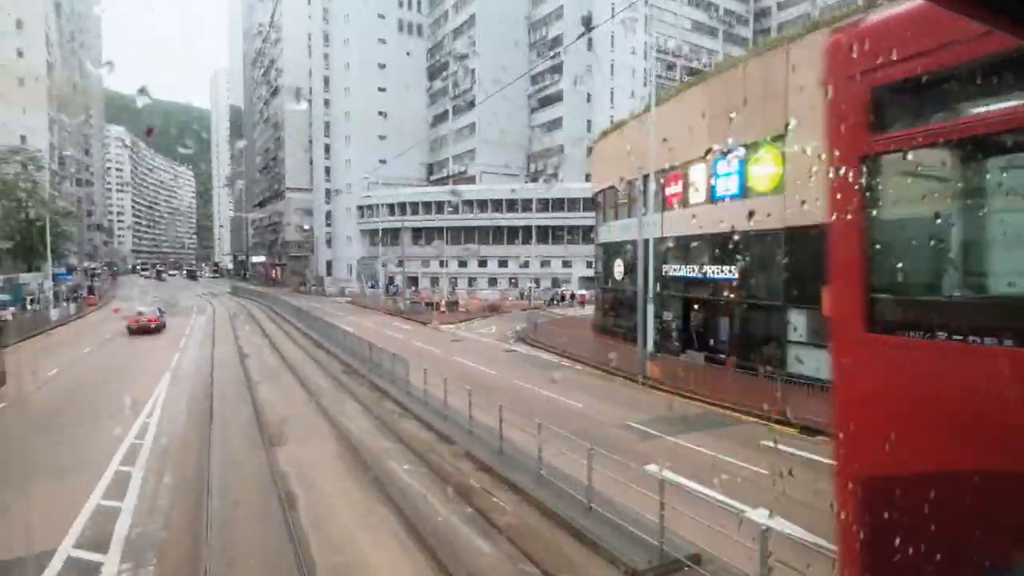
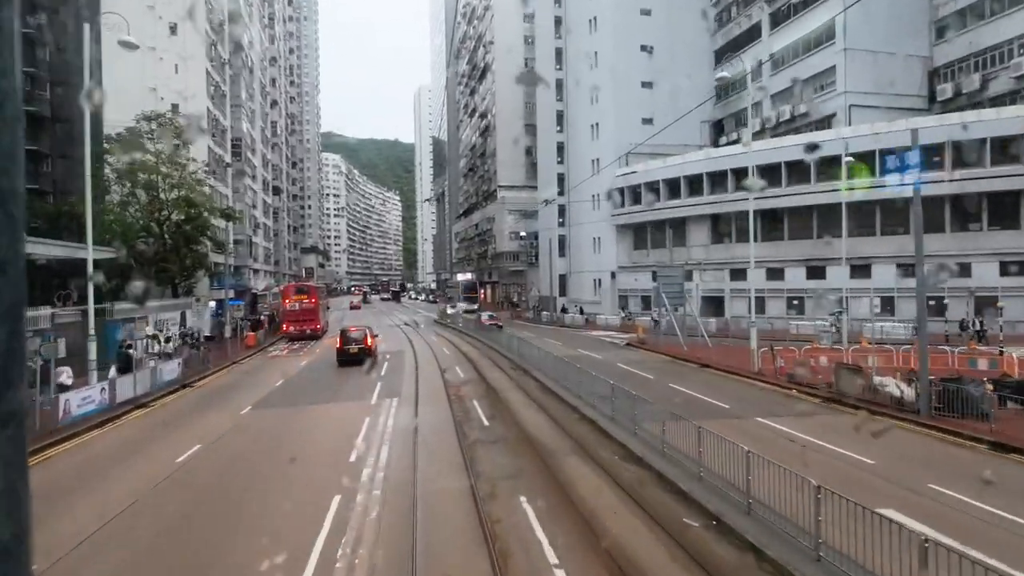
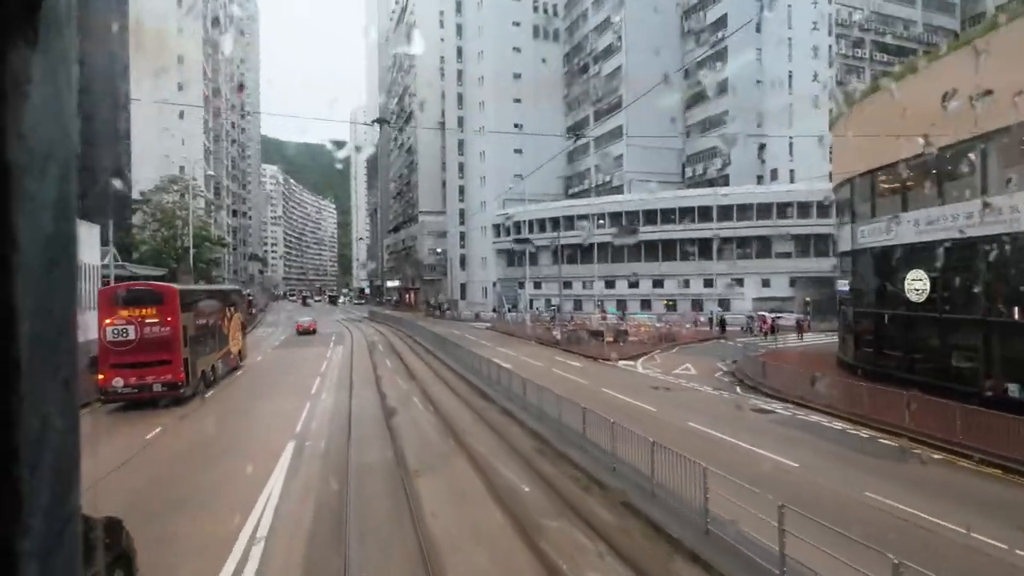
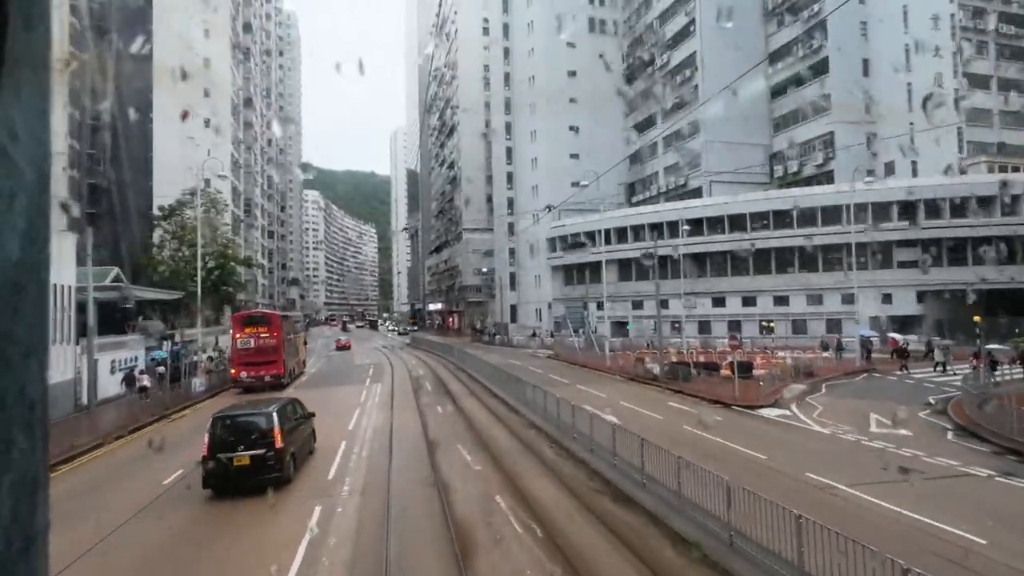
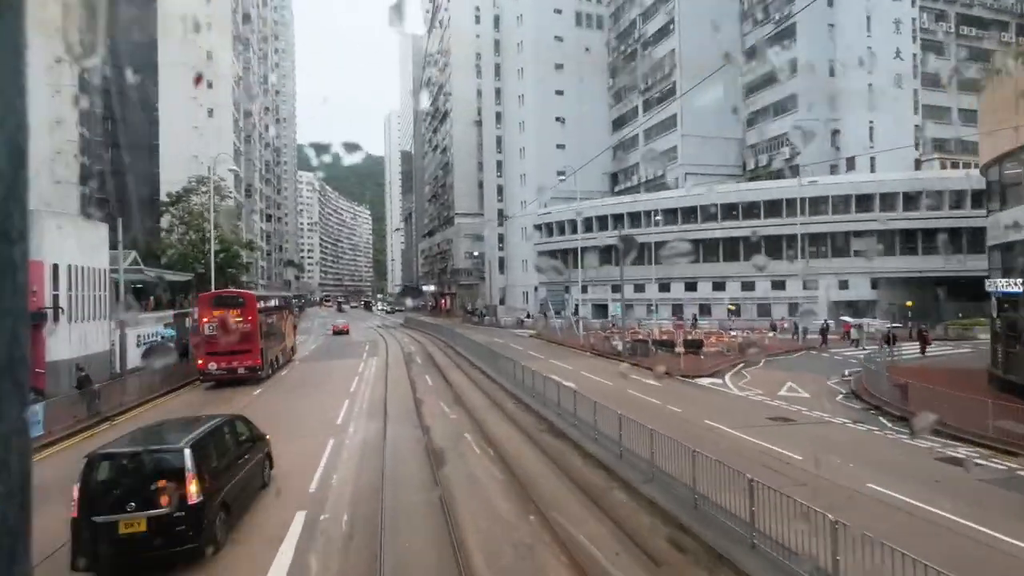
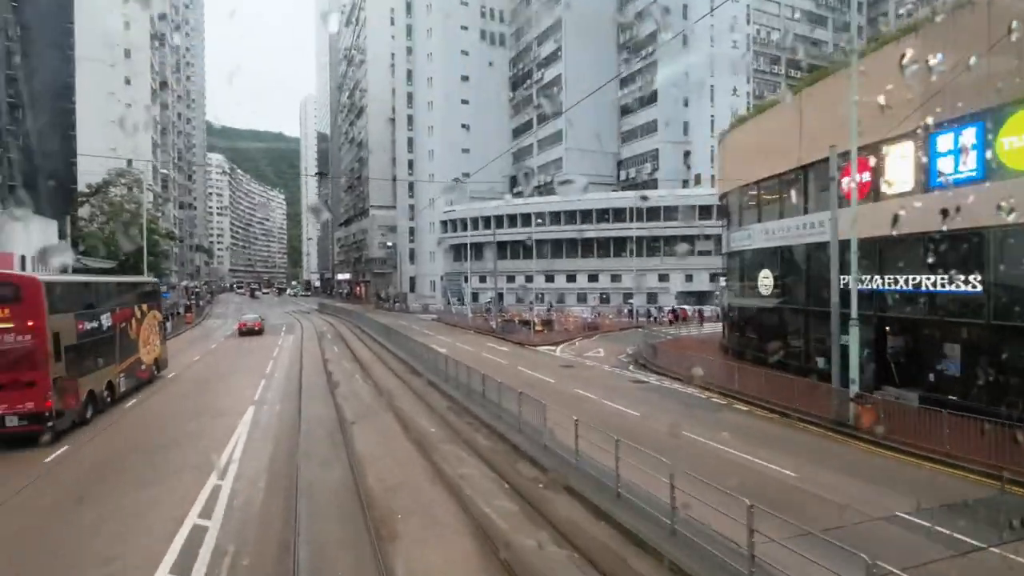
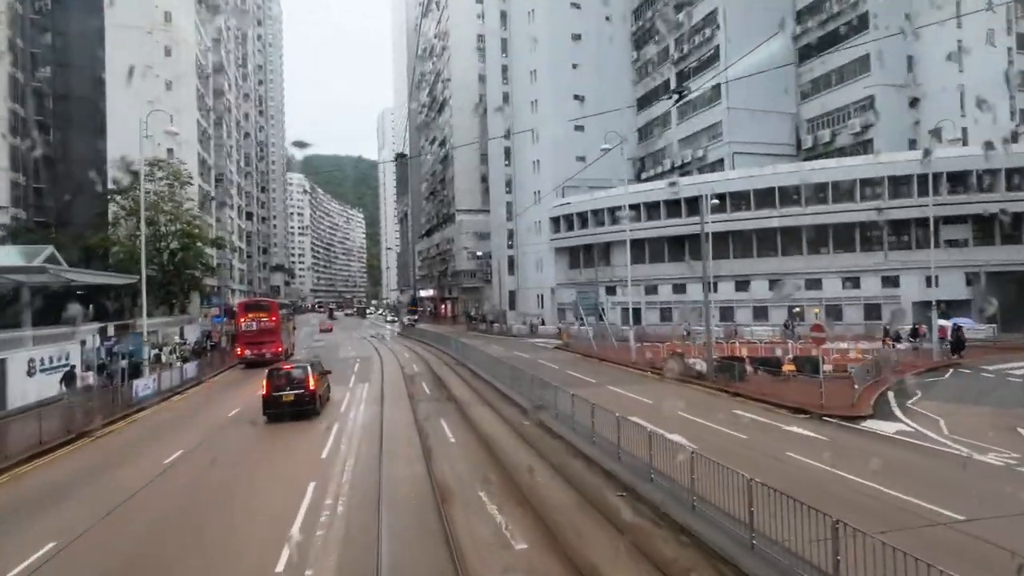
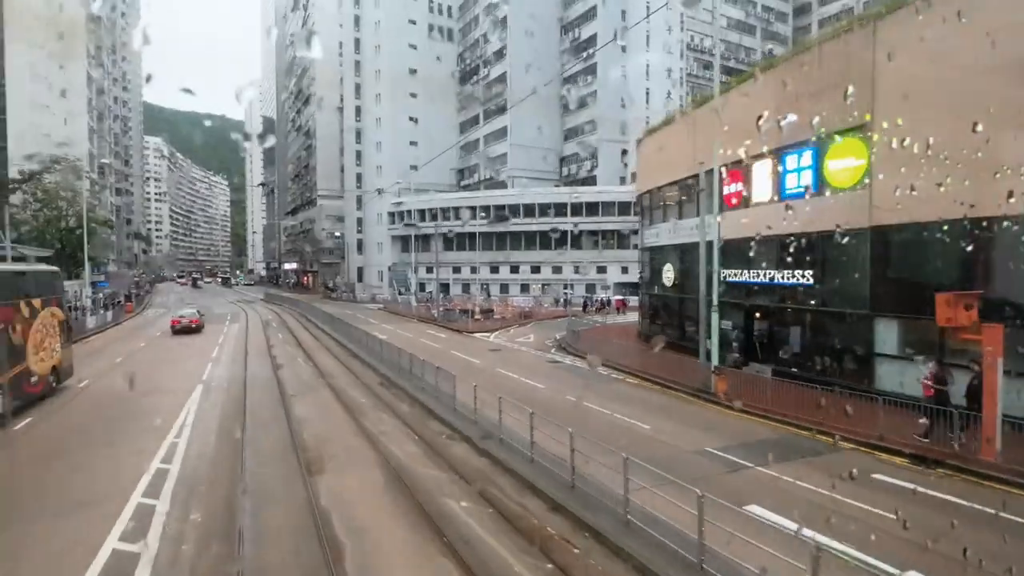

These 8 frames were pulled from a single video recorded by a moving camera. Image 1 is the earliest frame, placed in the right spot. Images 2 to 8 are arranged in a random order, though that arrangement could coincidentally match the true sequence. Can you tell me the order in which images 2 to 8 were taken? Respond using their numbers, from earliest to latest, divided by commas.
8, 6, 3, 5, 4, 7, 2
